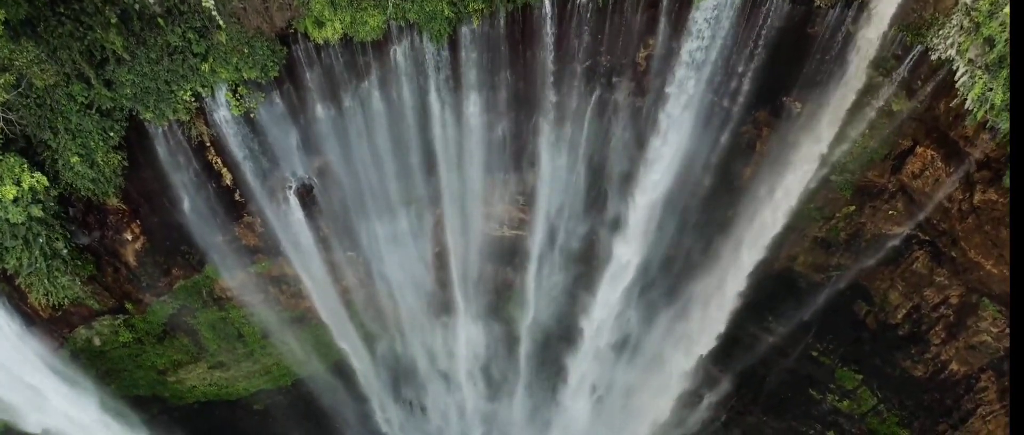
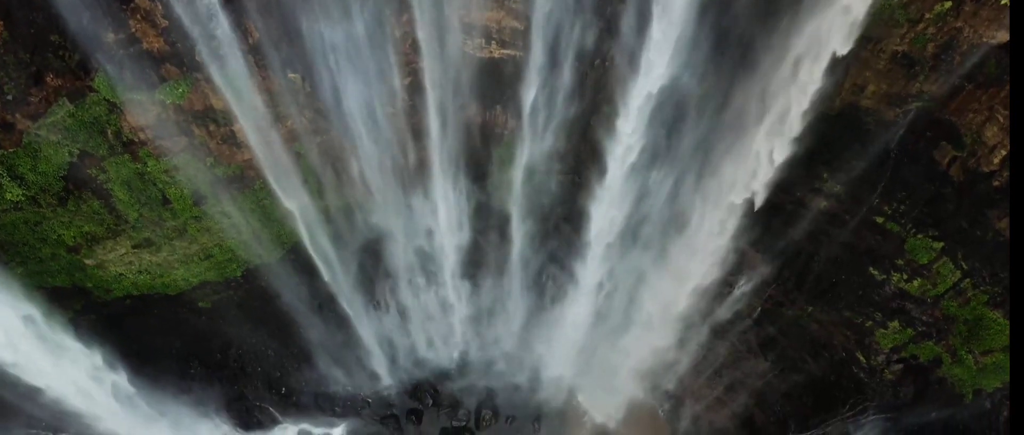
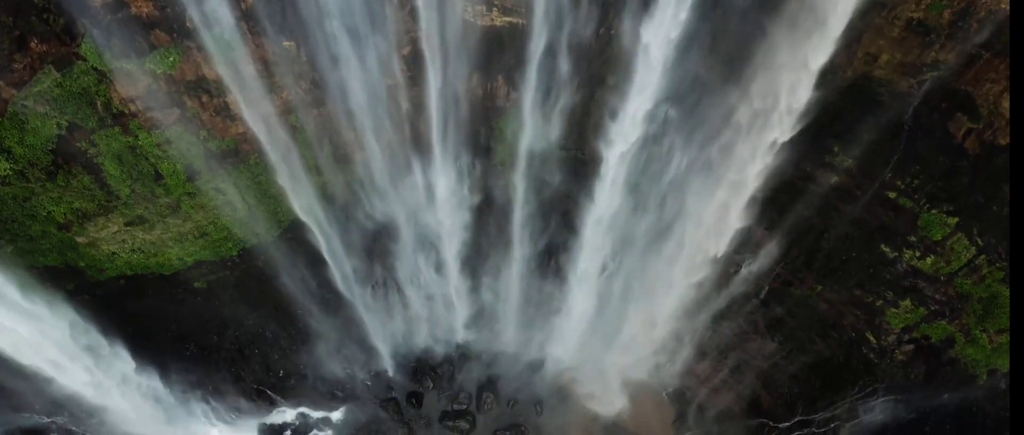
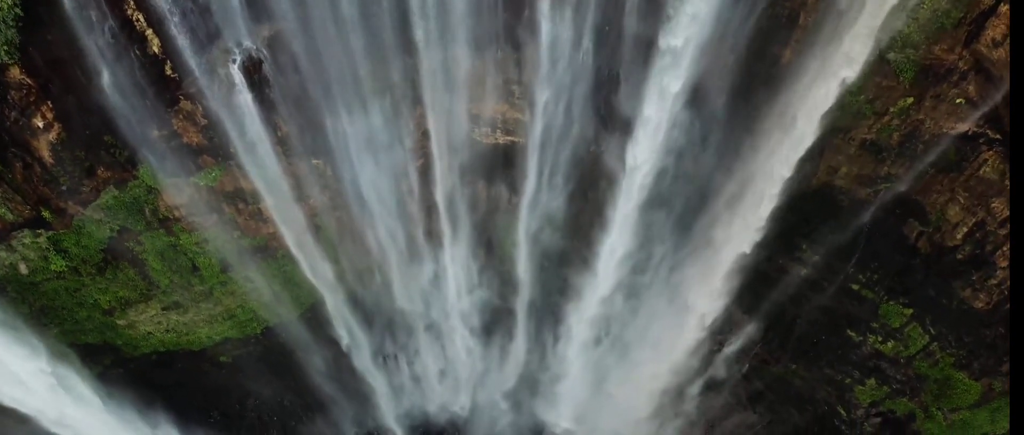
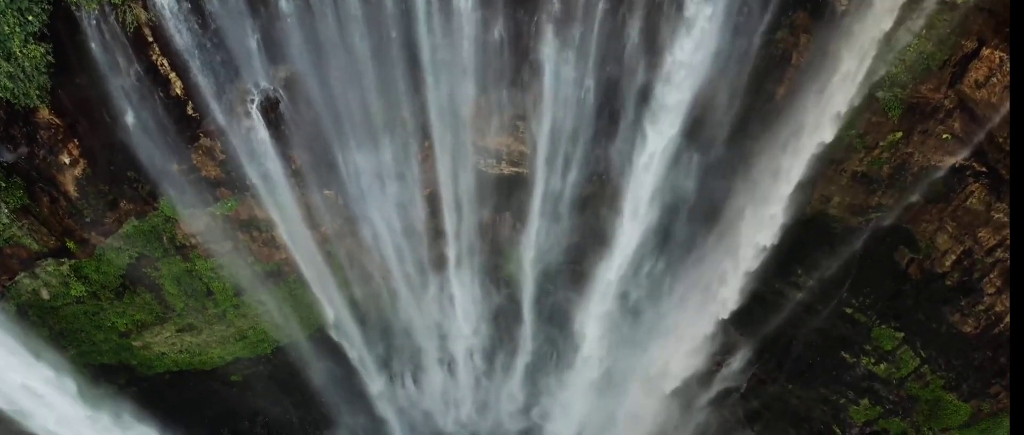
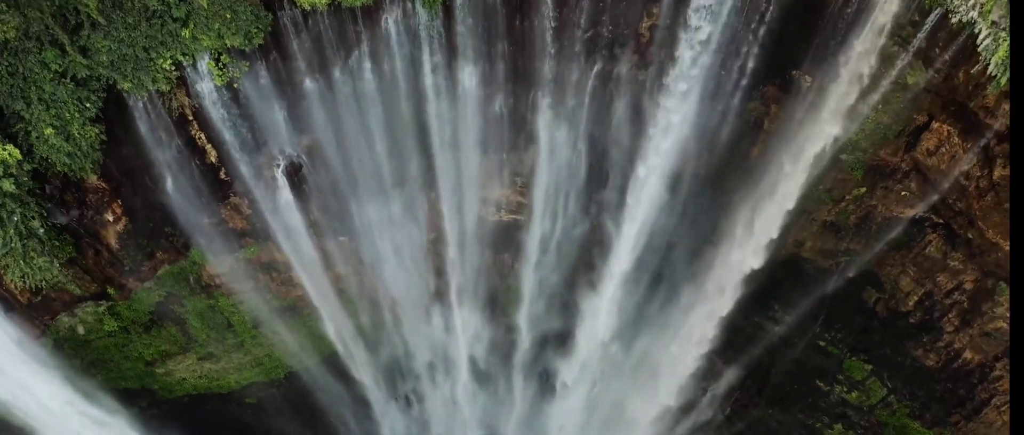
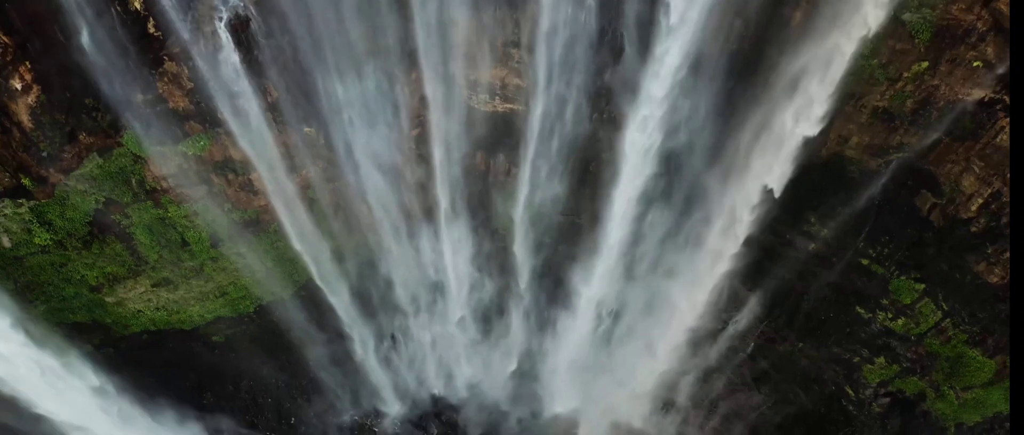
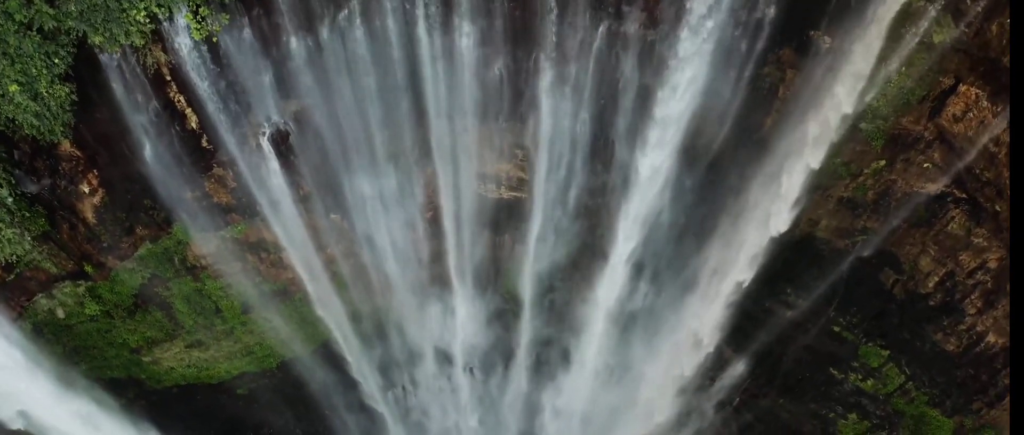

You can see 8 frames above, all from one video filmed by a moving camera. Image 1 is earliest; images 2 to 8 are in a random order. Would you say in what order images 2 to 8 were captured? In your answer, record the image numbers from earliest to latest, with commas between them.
6, 8, 5, 4, 7, 2, 3
